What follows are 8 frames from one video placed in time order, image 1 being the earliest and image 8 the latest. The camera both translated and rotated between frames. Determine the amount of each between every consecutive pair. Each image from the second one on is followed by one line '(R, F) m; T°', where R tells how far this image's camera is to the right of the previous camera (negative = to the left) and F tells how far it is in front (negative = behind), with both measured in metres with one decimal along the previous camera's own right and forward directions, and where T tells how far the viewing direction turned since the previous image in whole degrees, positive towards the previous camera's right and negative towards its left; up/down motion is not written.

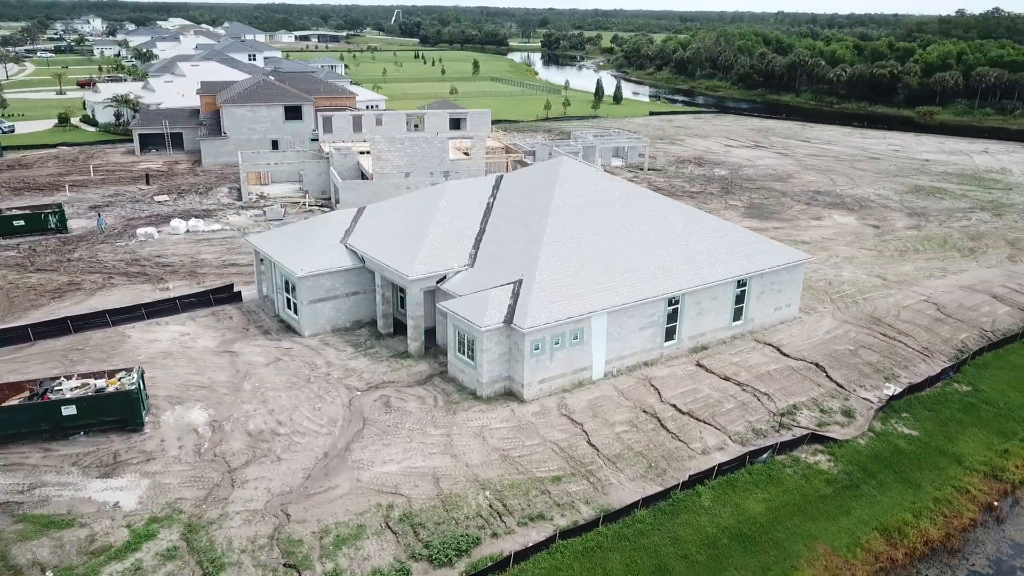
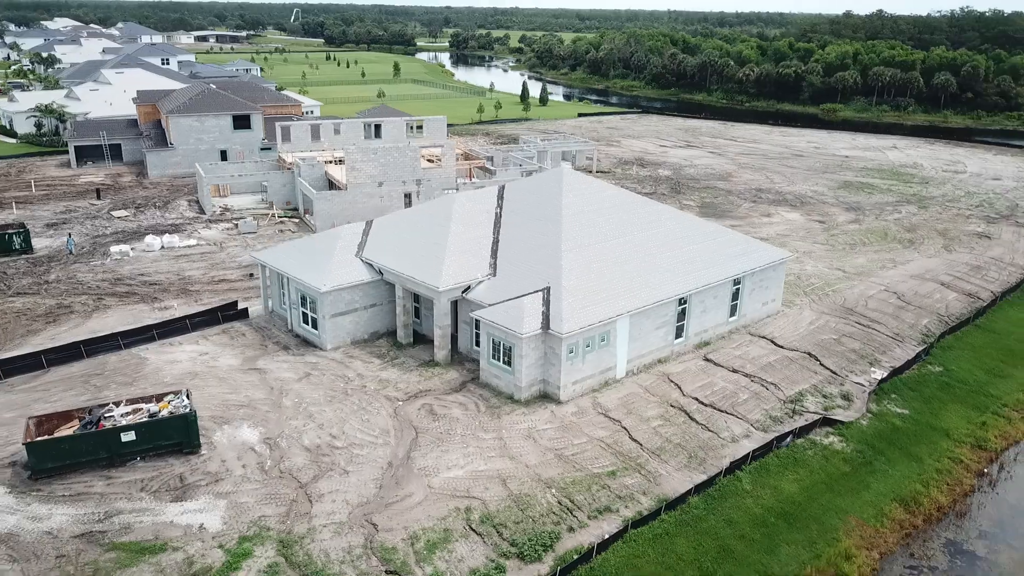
(-3.0, -0.7) m; +7°
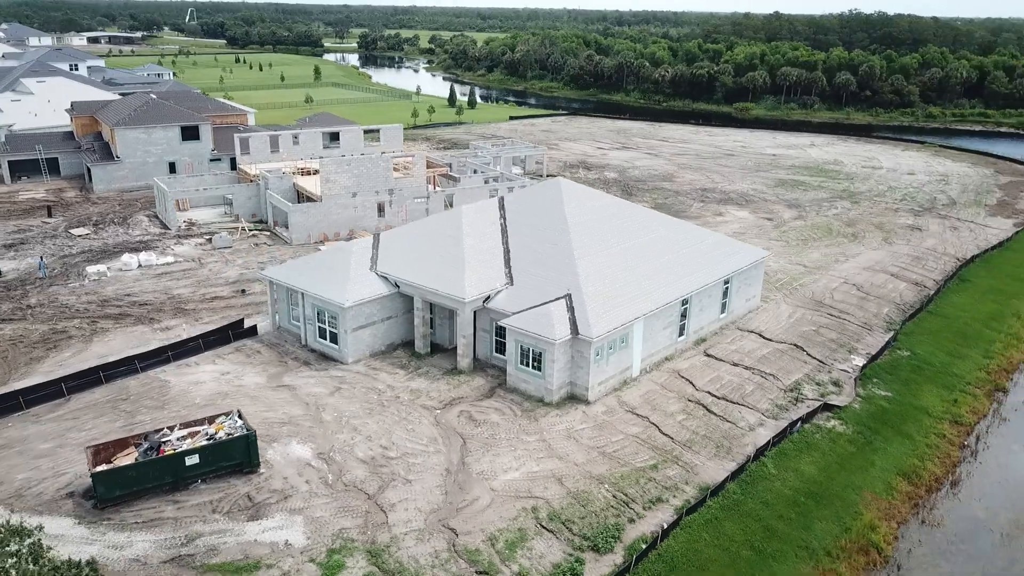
(-3.0, -0.8) m; +7°
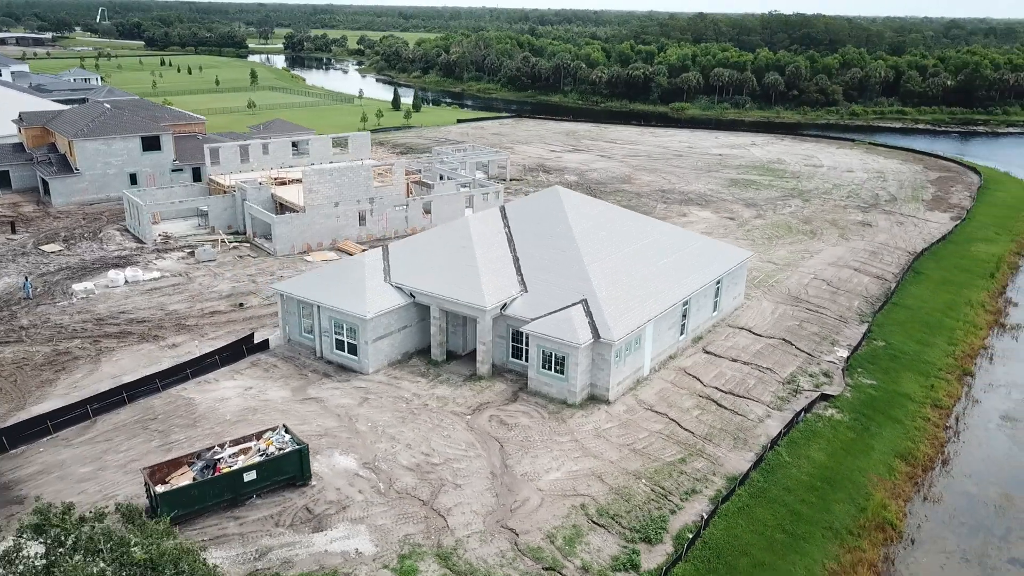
(-2.4, -0.7) m; +5°
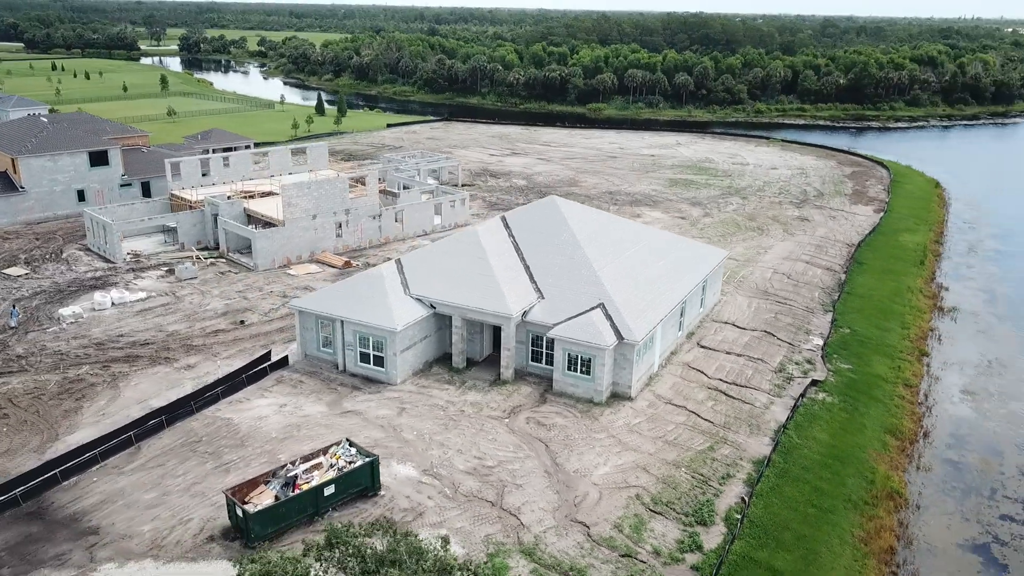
(-3.4, -0.9) m; +7°
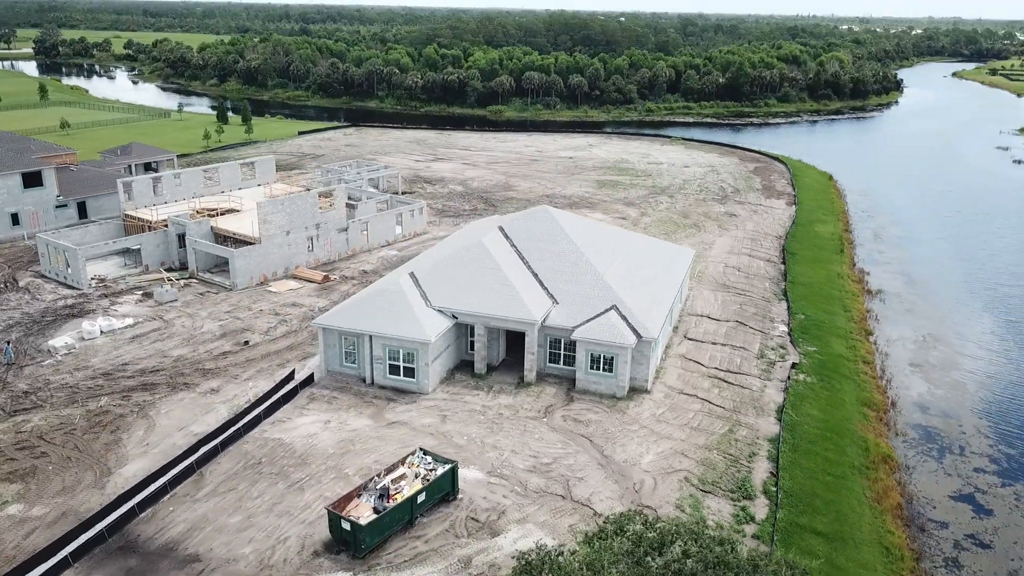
(-4.3, -1.1) m; +9°
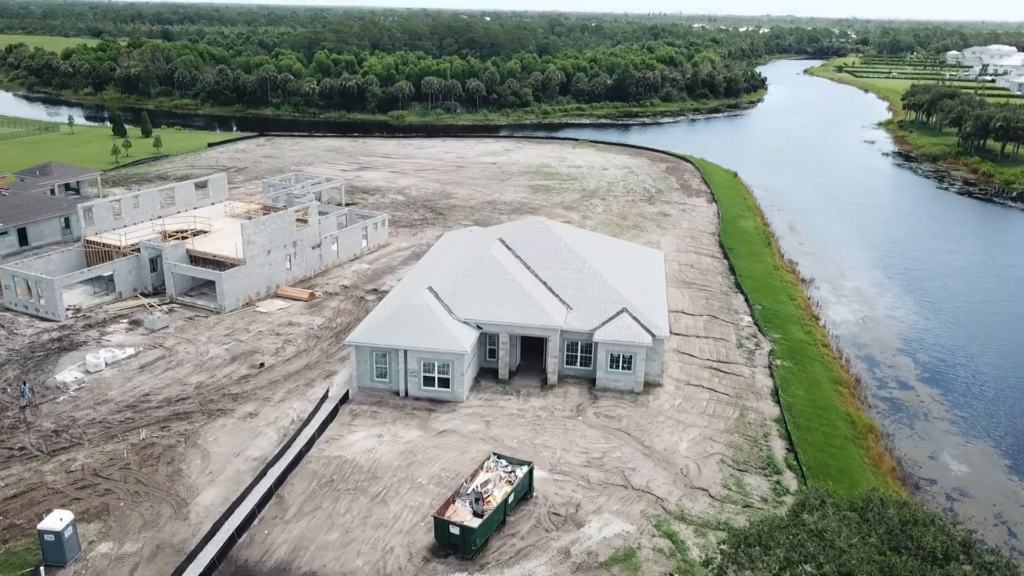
(-4.7, -1.2) m; +9°
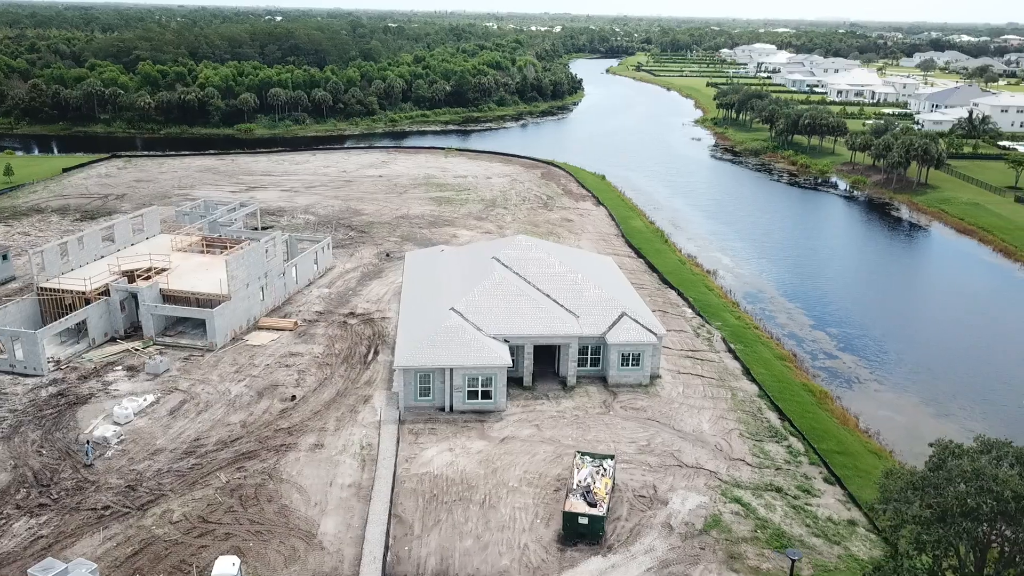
(-7.5, -1.7) m; +14°
